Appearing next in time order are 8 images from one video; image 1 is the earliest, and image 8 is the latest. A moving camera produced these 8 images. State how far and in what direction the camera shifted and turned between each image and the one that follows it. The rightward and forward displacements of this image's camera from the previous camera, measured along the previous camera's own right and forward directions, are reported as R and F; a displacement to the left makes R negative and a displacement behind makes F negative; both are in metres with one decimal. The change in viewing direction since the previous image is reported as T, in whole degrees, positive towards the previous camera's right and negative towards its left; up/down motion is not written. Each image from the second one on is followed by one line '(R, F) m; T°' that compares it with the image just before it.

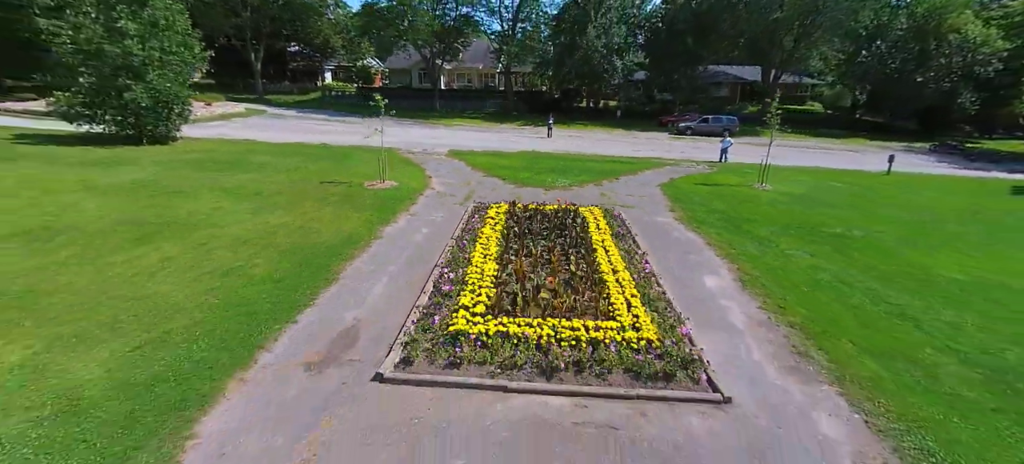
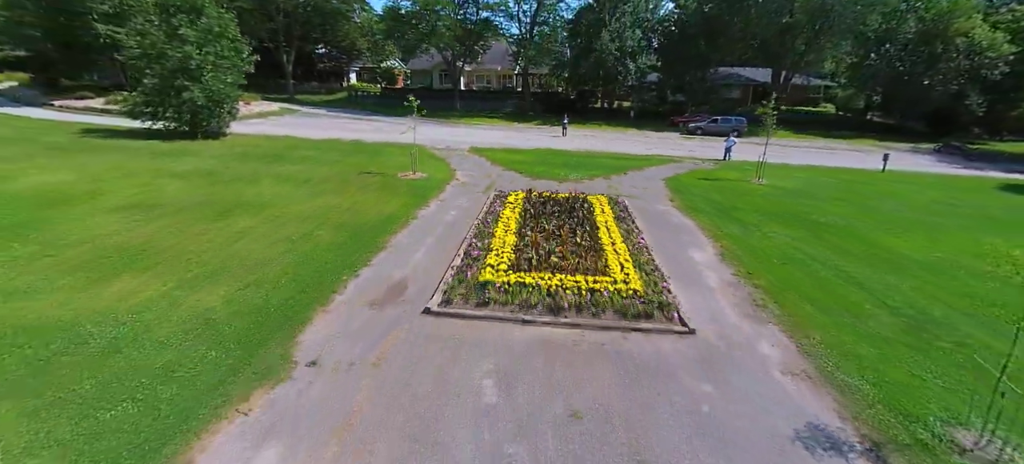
(0.0, -1.5) m; -2°
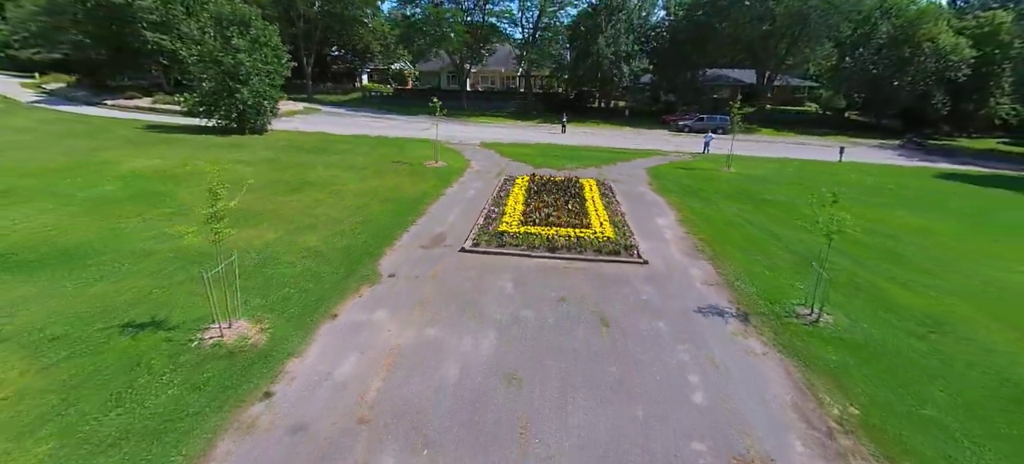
(-0.2, -2.8) m; 0°
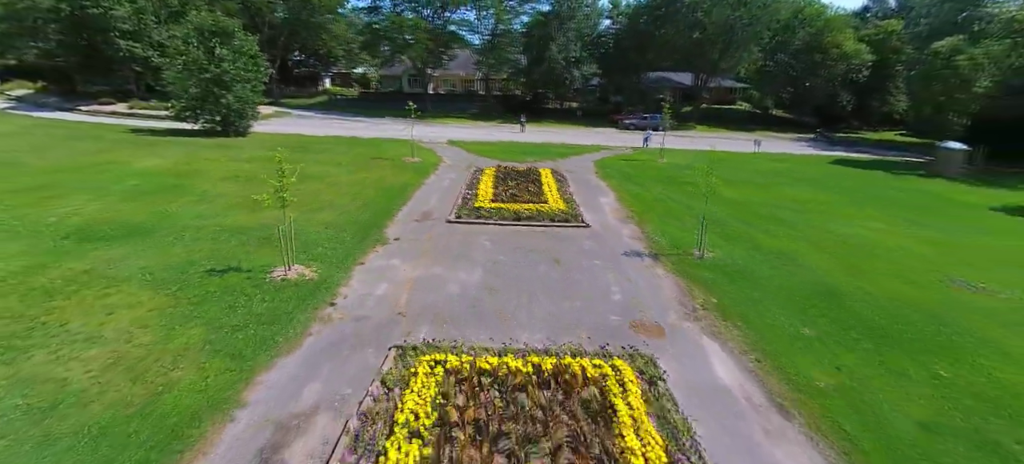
(-0.3, -2.6) m; +5°
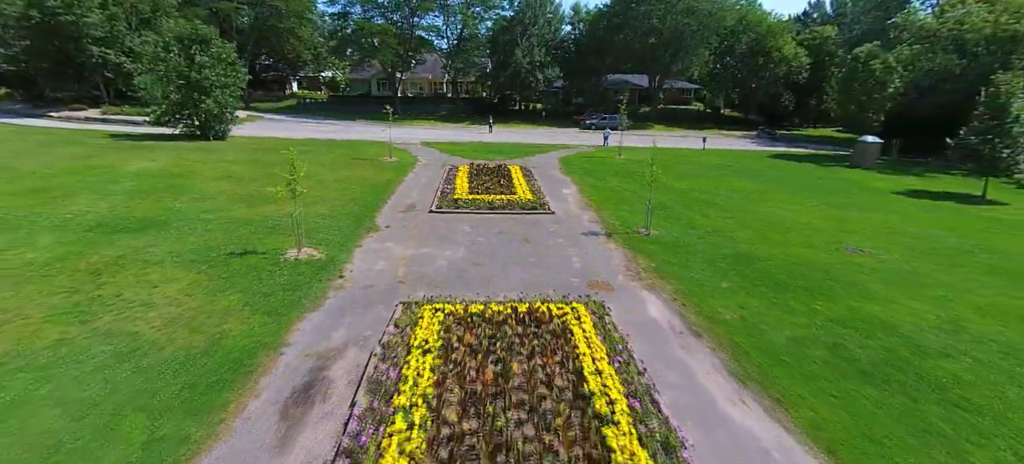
(-0.2, -1.7) m; +4°
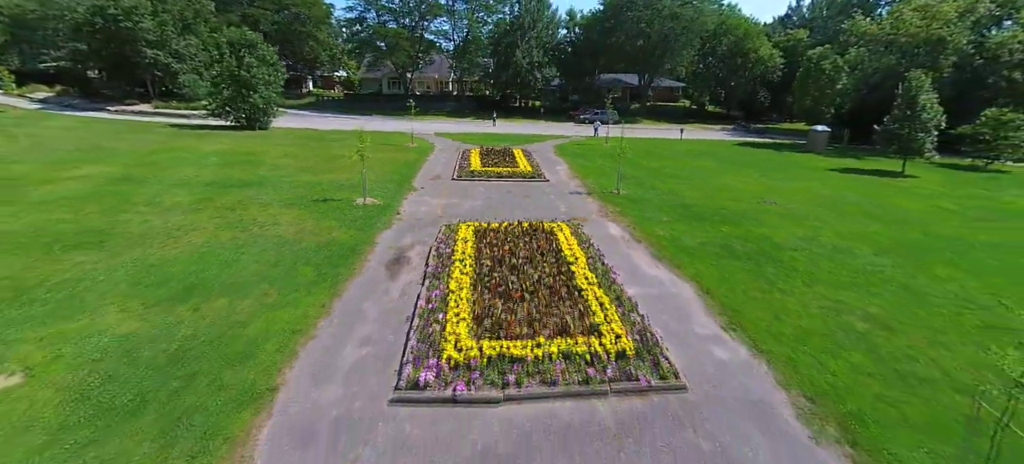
(-0.2, -3.8) m; 0°
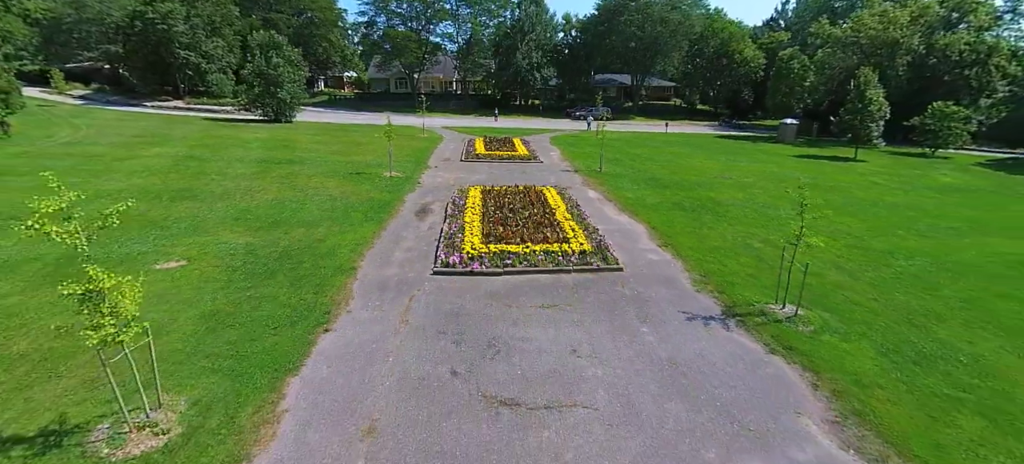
(+0.1, -2.9) m; 0°
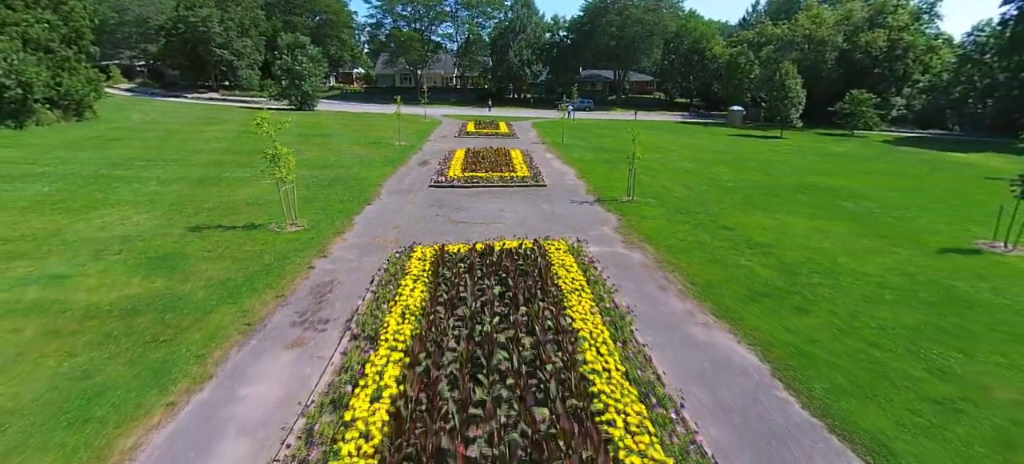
(+1.2, -5.1) m; 0°
